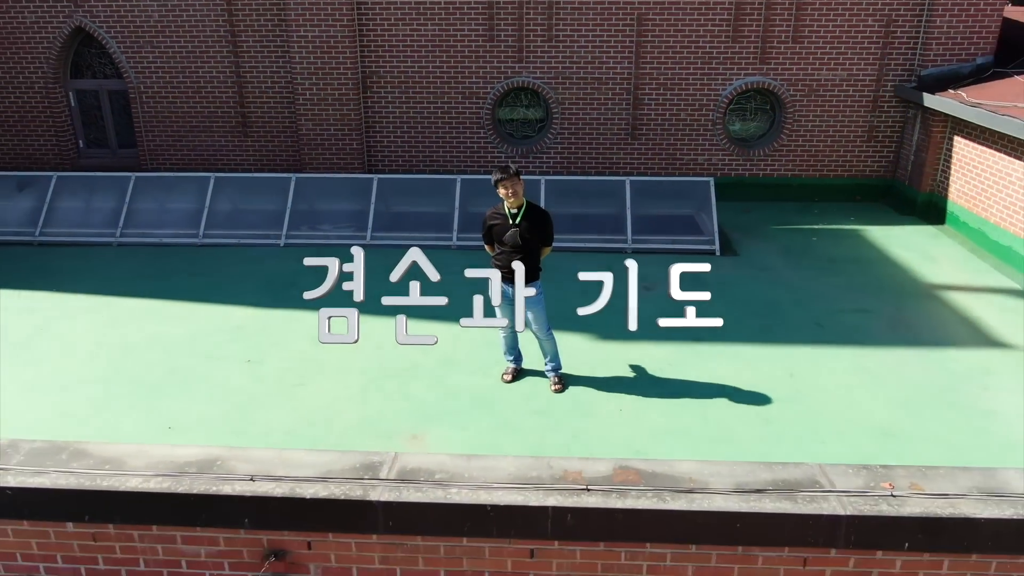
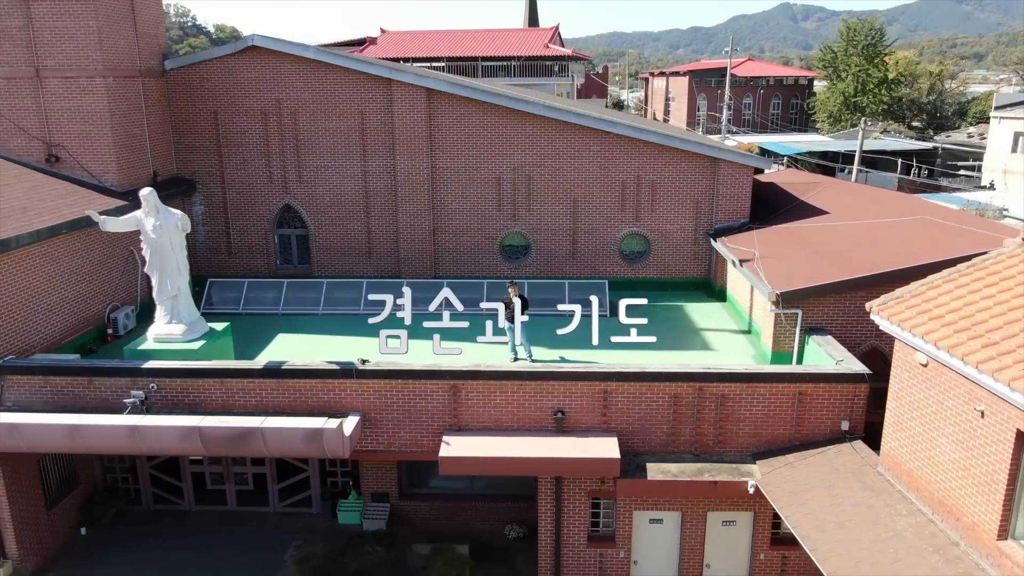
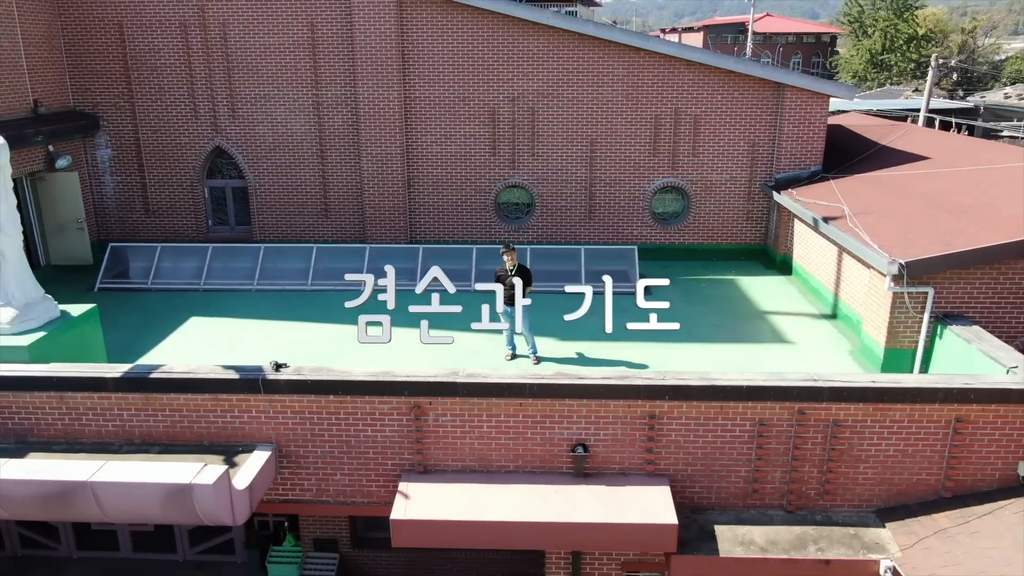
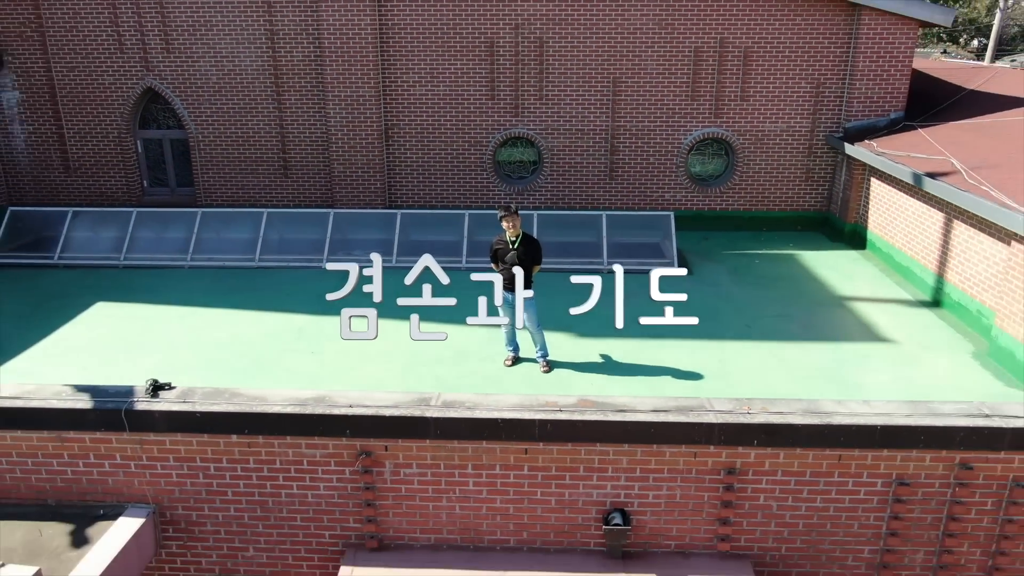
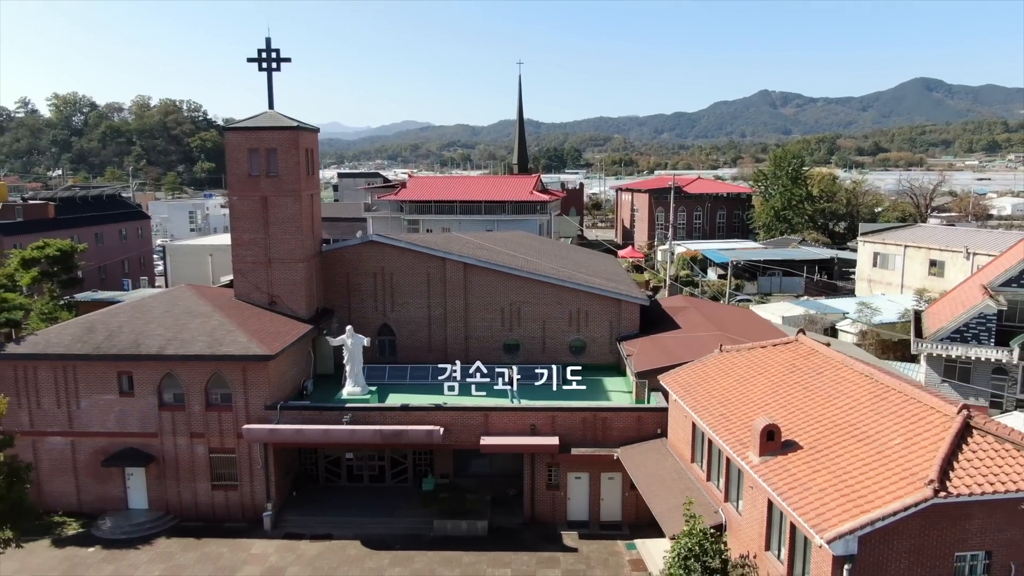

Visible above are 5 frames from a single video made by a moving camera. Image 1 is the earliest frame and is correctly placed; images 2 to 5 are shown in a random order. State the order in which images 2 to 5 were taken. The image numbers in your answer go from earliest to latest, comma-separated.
4, 3, 2, 5
